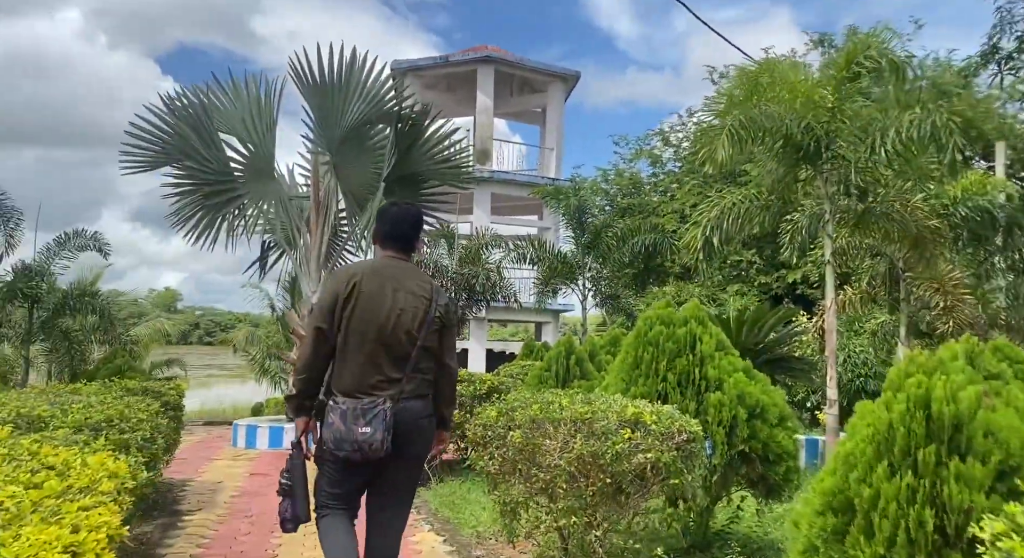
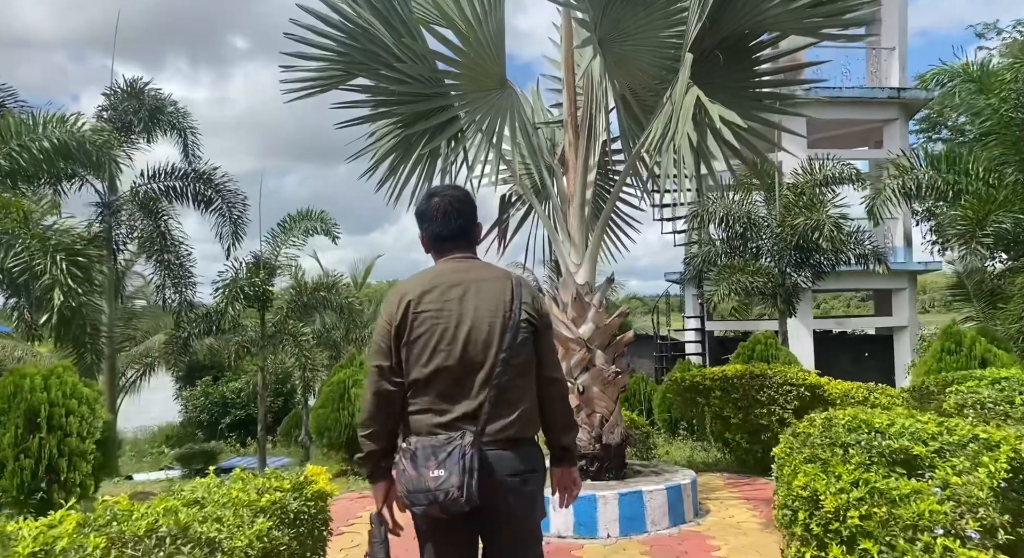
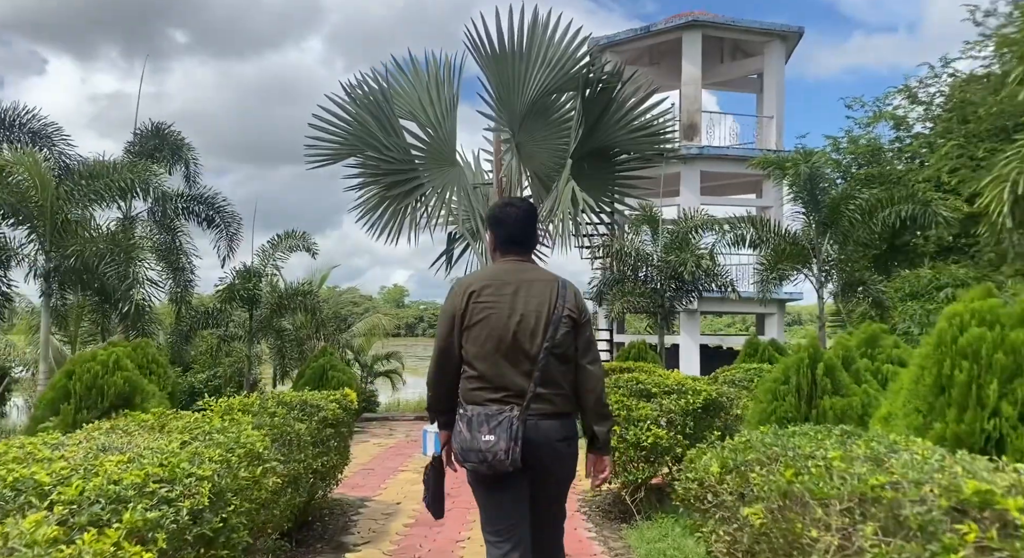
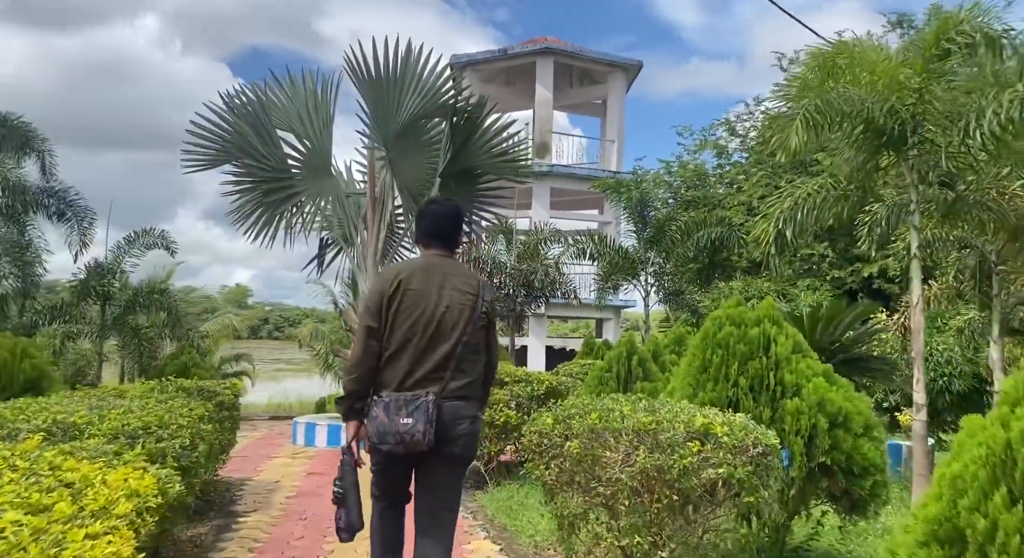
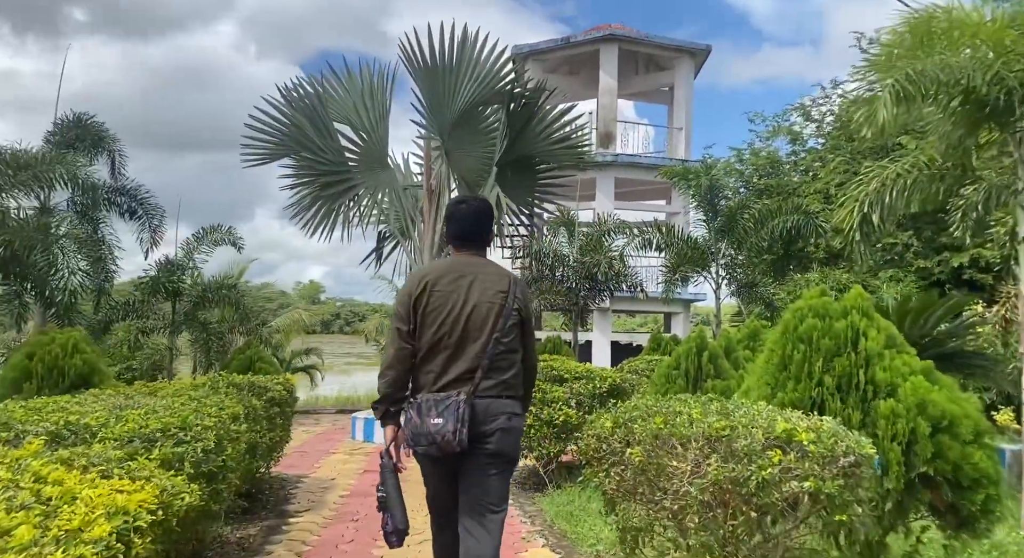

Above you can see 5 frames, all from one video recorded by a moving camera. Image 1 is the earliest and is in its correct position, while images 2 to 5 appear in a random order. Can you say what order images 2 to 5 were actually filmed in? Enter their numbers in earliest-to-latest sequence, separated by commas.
4, 5, 3, 2
